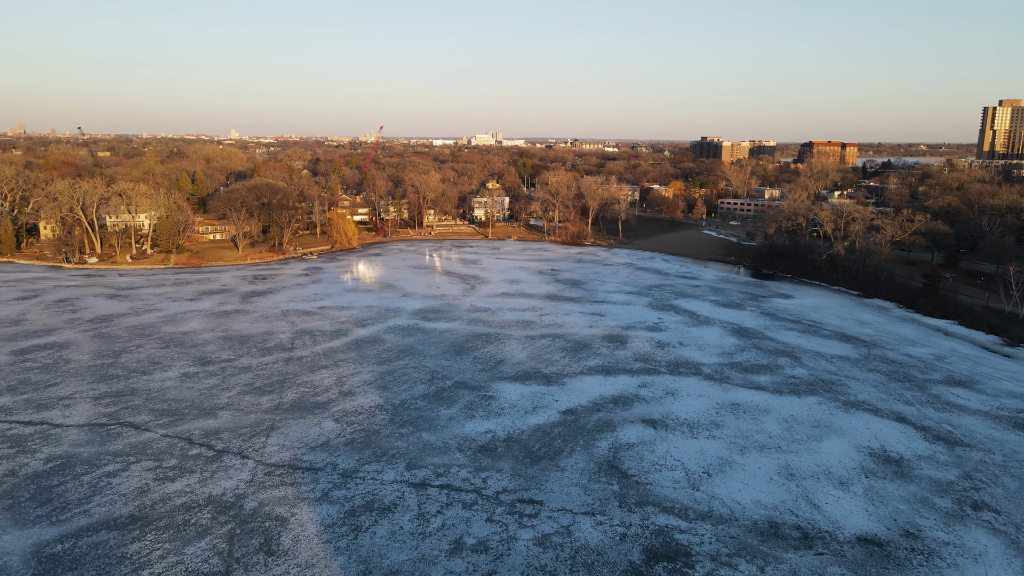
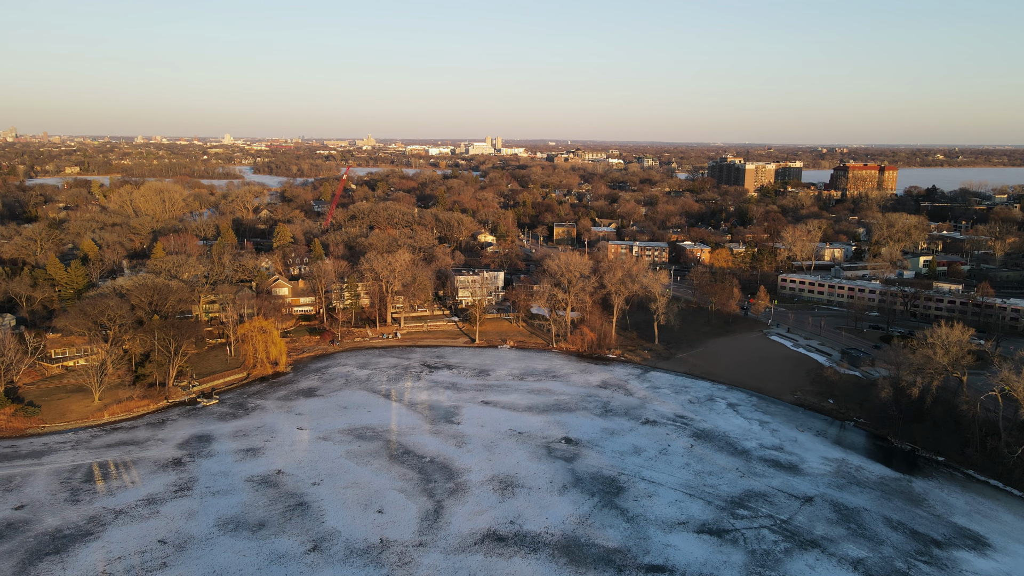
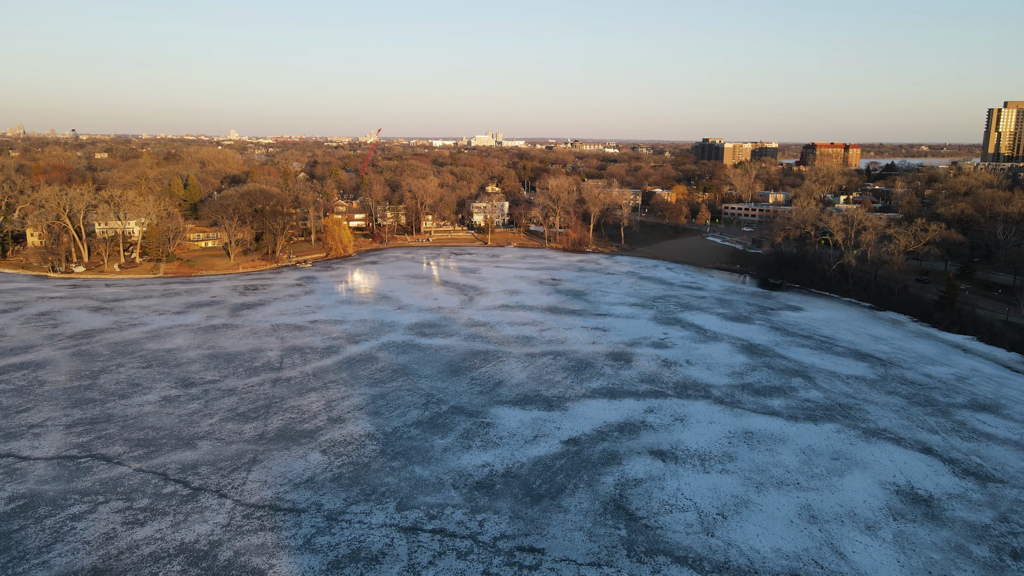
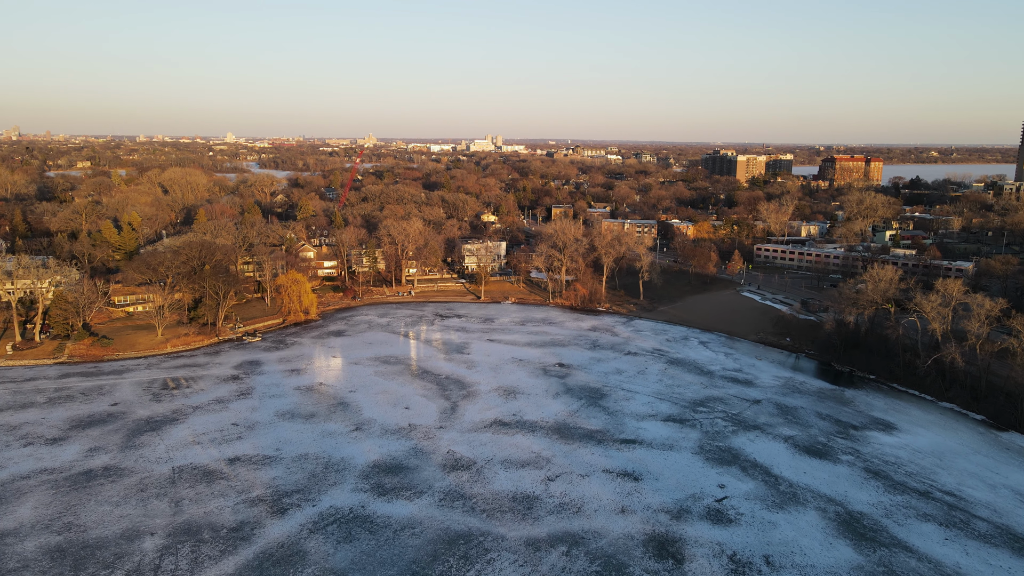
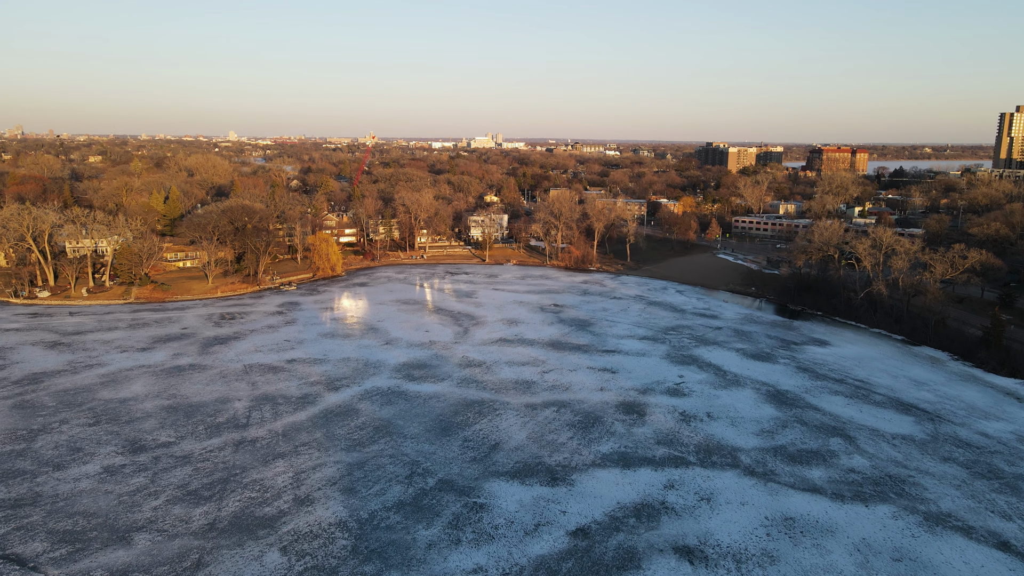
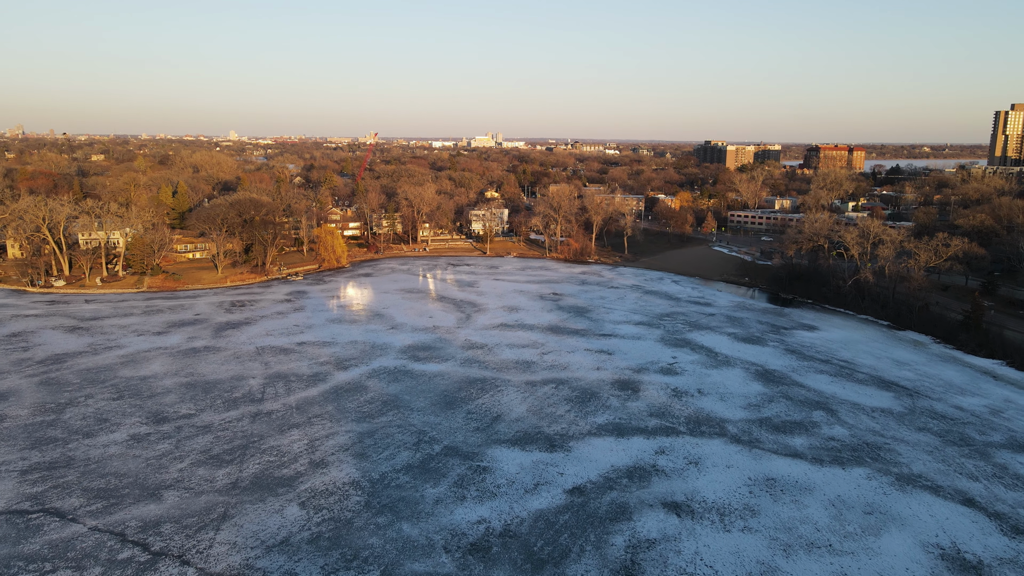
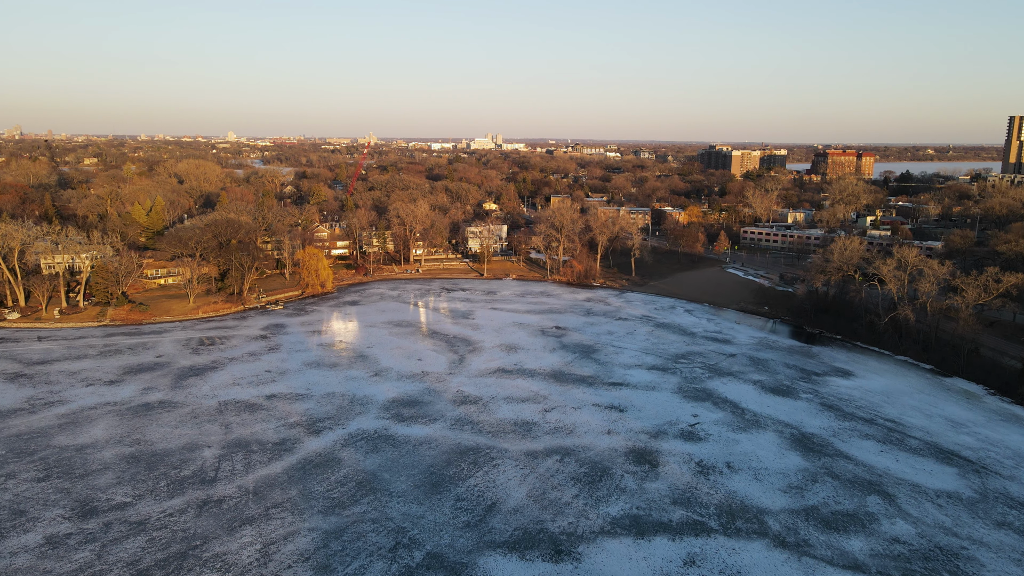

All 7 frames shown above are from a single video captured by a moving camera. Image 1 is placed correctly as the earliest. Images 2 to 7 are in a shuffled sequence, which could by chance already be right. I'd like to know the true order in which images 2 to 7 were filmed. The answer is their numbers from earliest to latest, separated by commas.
3, 6, 5, 7, 4, 2
